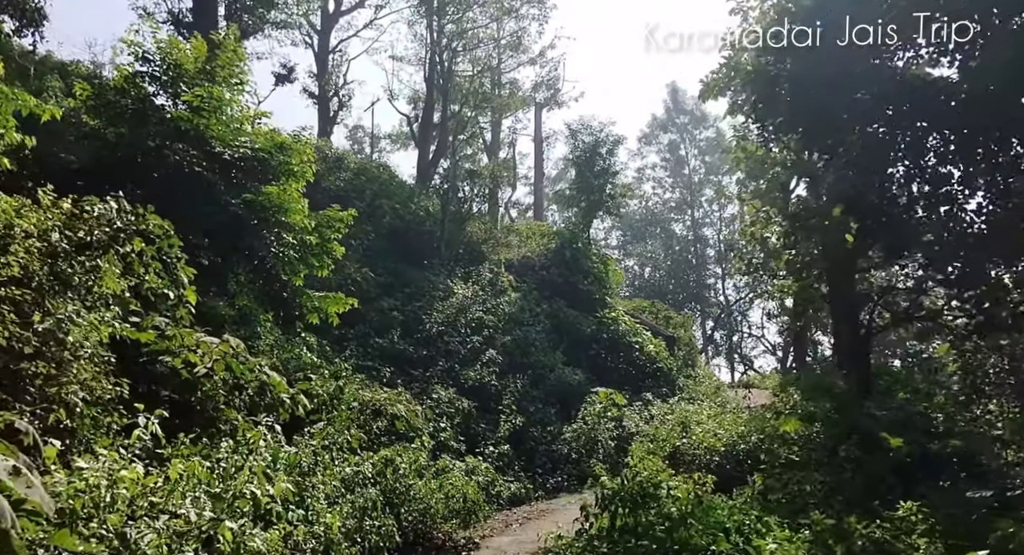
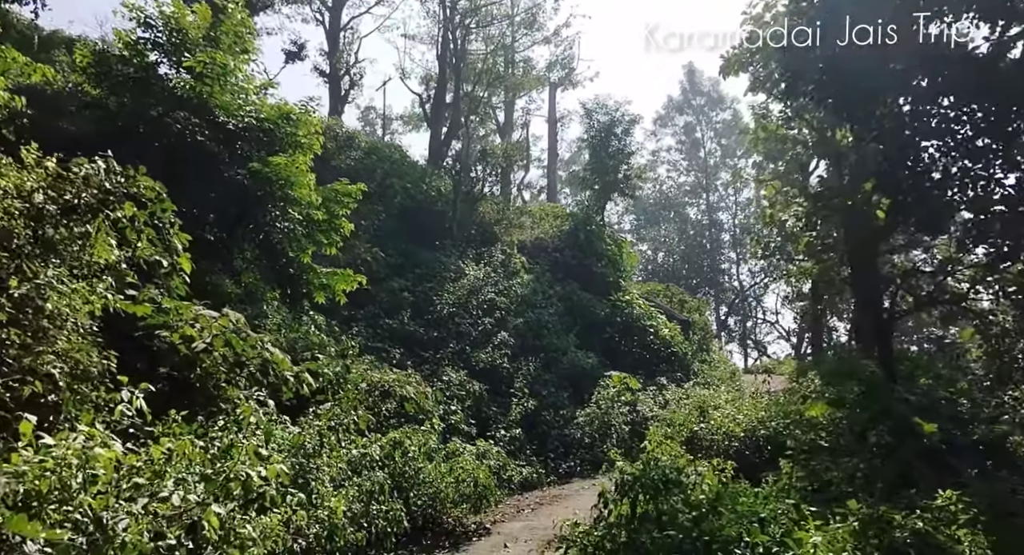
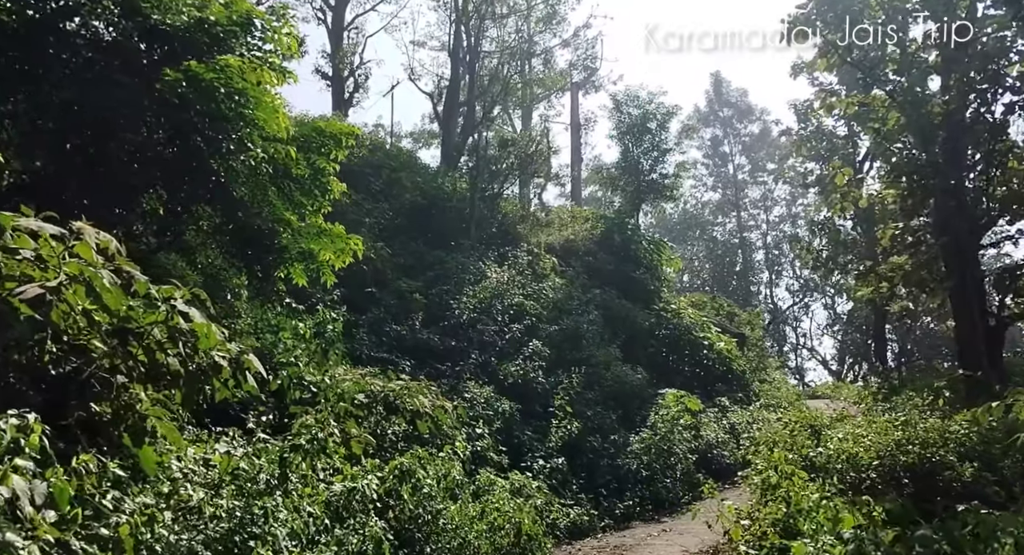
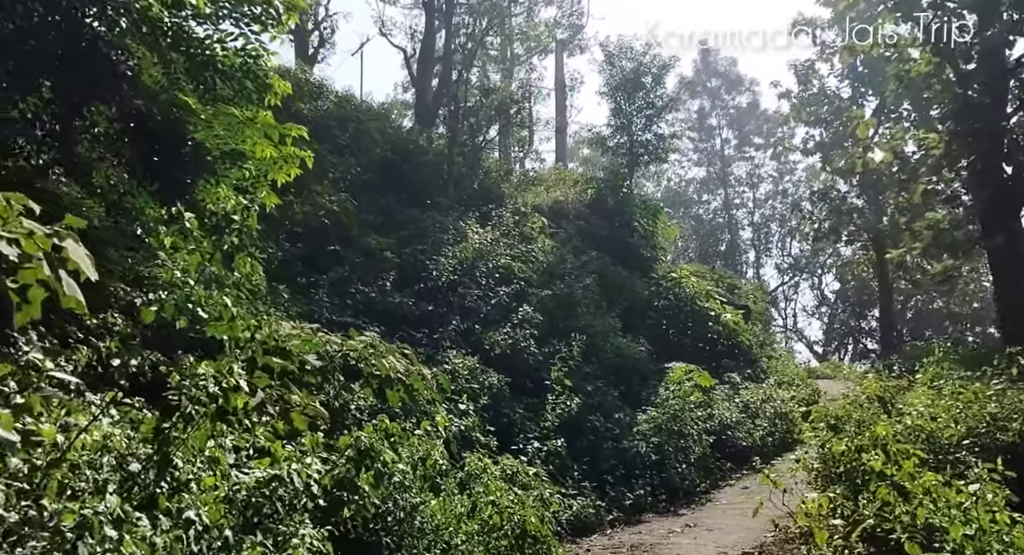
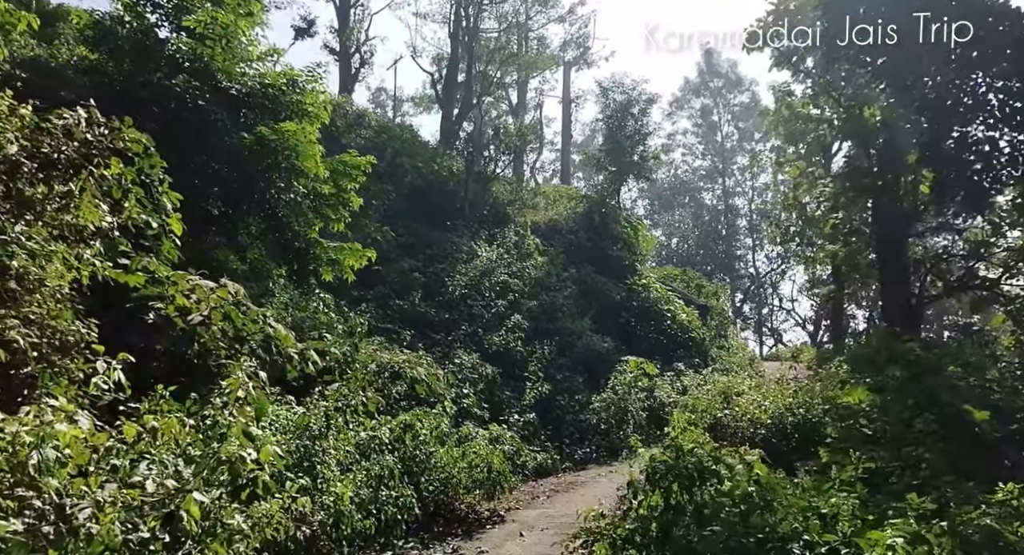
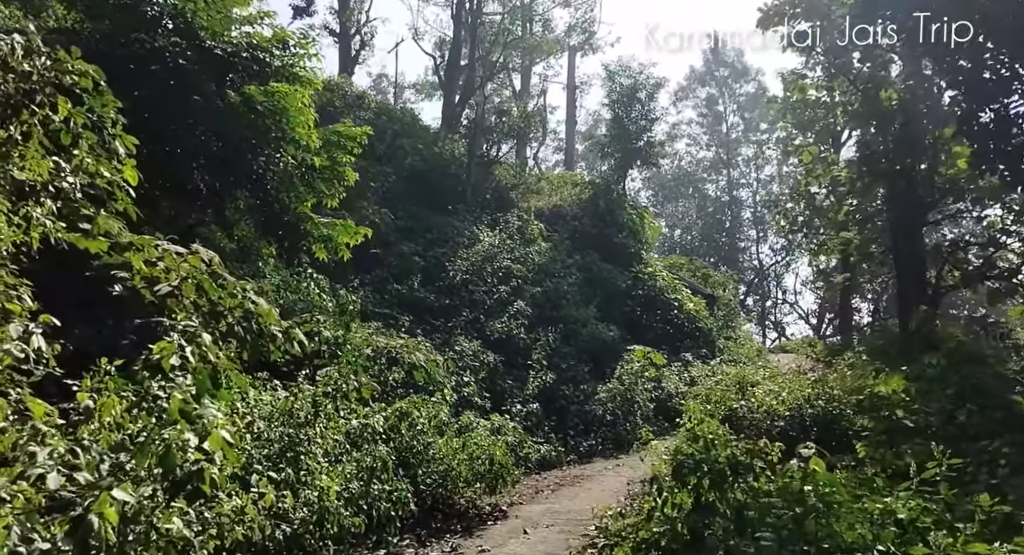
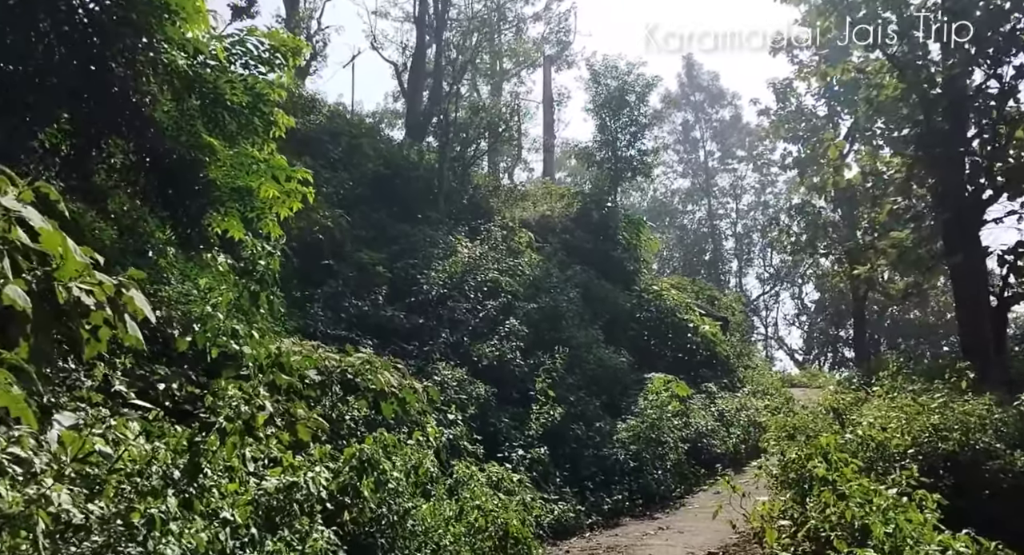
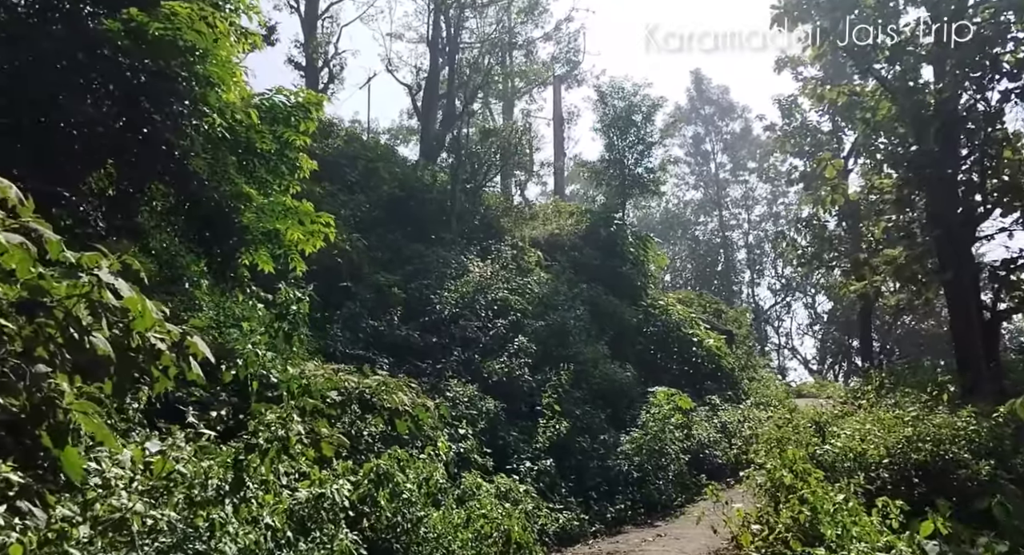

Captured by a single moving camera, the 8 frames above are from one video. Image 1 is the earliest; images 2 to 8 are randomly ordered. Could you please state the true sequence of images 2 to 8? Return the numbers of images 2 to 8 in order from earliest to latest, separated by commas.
2, 5, 6, 3, 8, 7, 4
